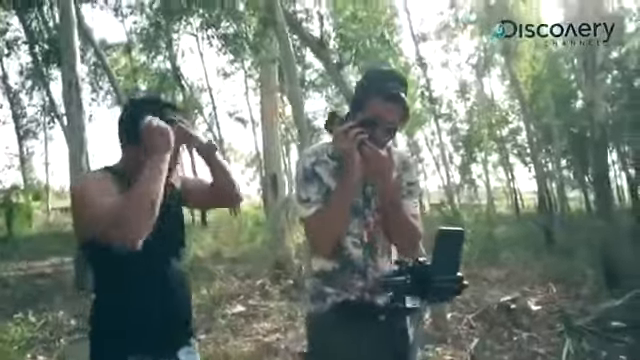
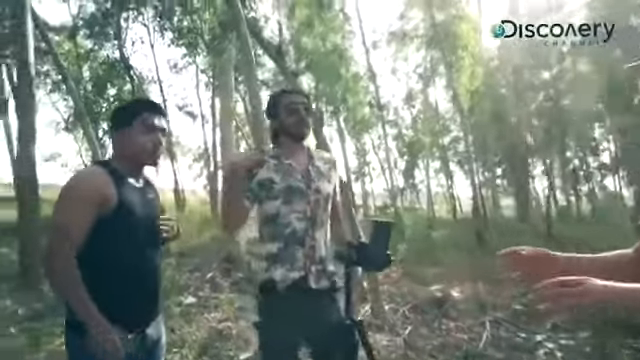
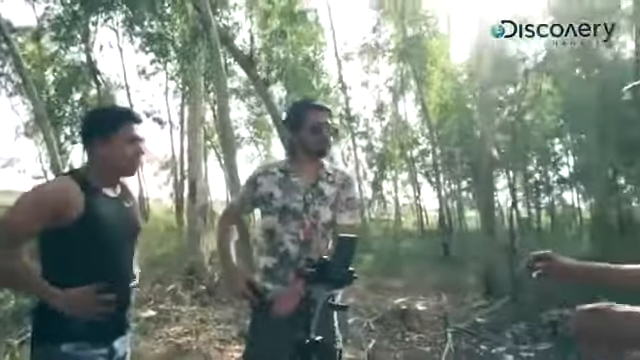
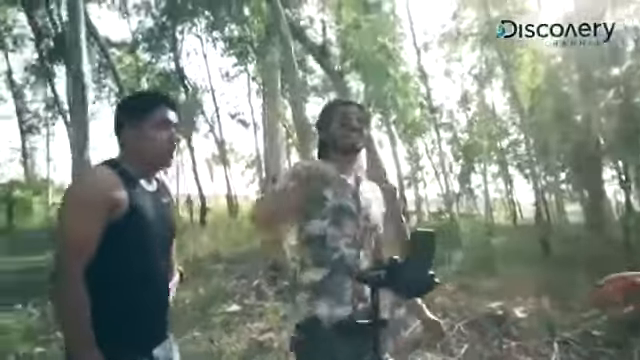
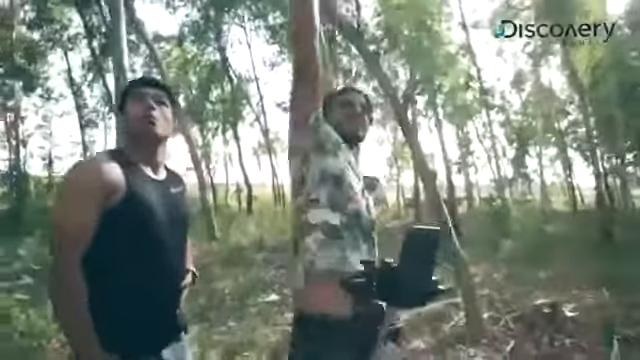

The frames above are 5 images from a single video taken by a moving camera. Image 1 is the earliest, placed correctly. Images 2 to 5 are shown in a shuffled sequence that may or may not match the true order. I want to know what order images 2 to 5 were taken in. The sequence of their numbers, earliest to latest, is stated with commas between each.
3, 2, 4, 5
